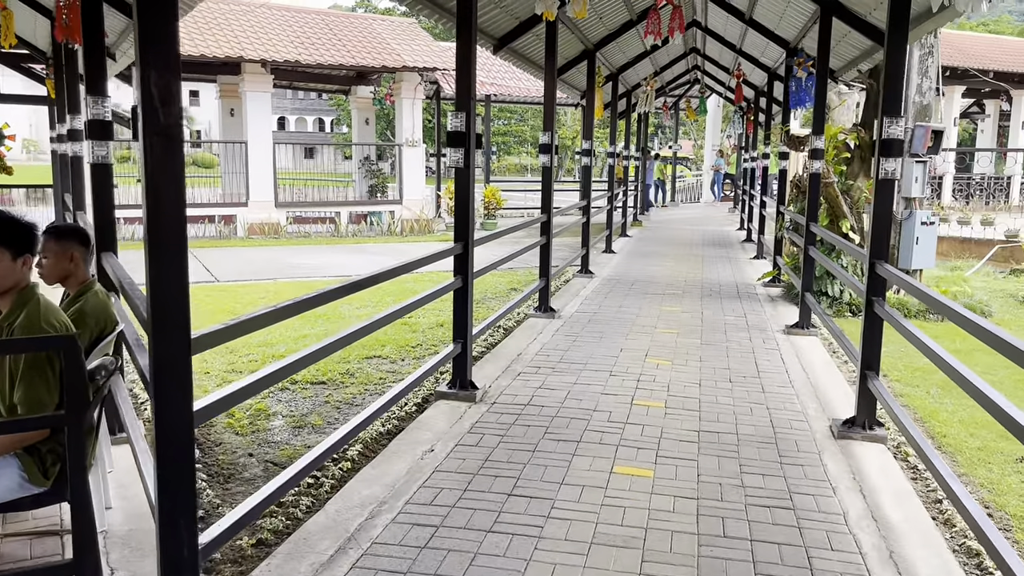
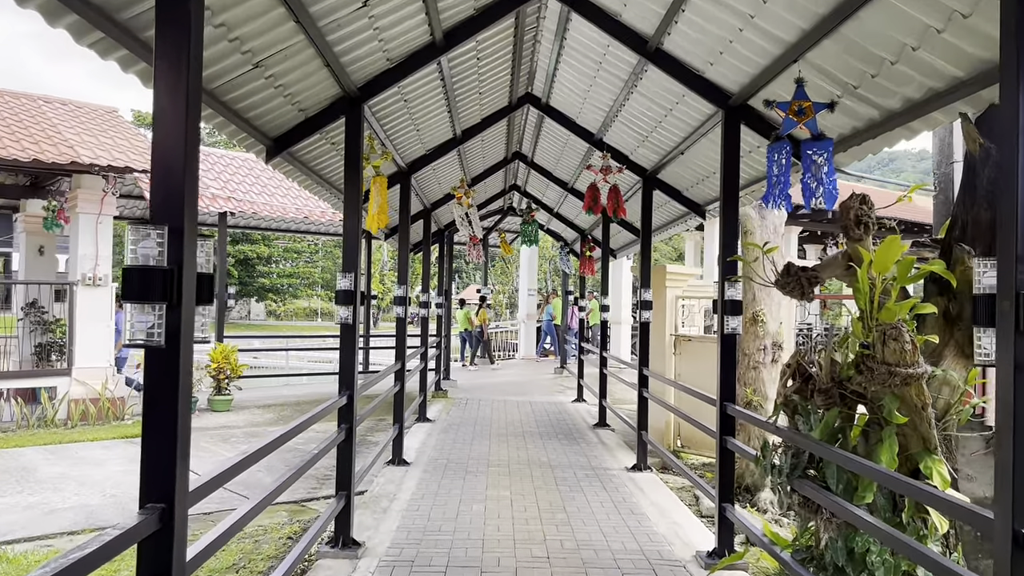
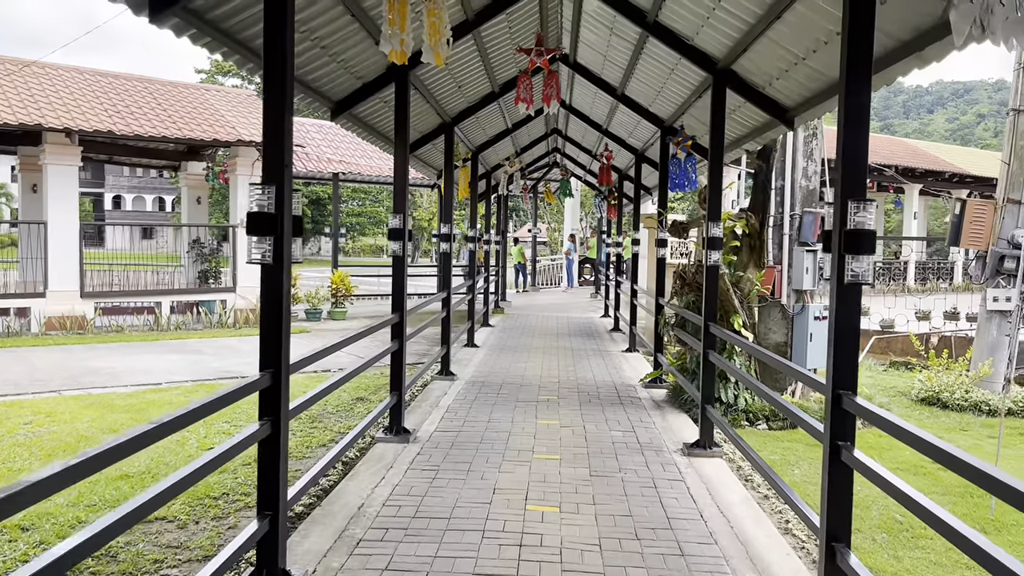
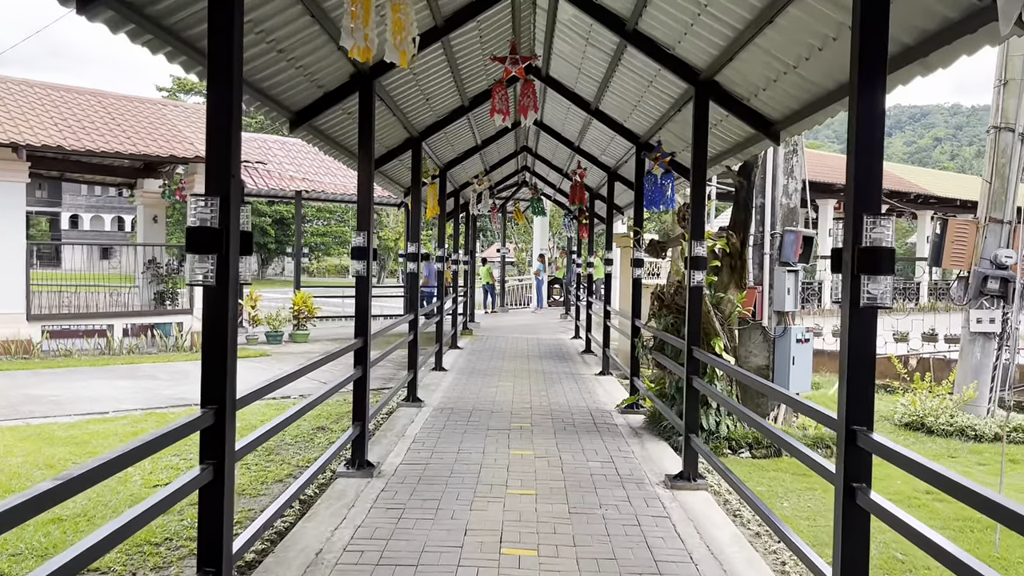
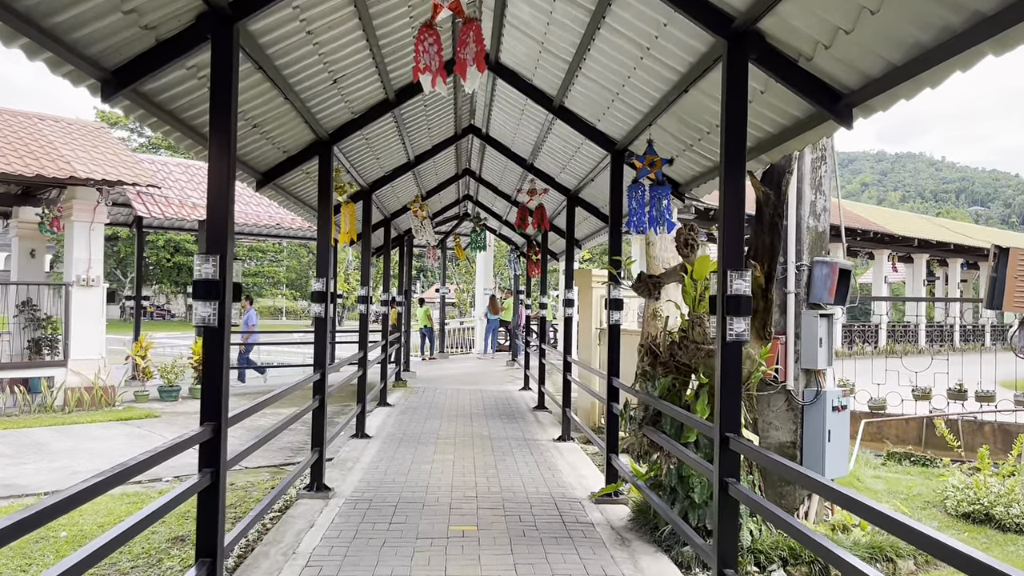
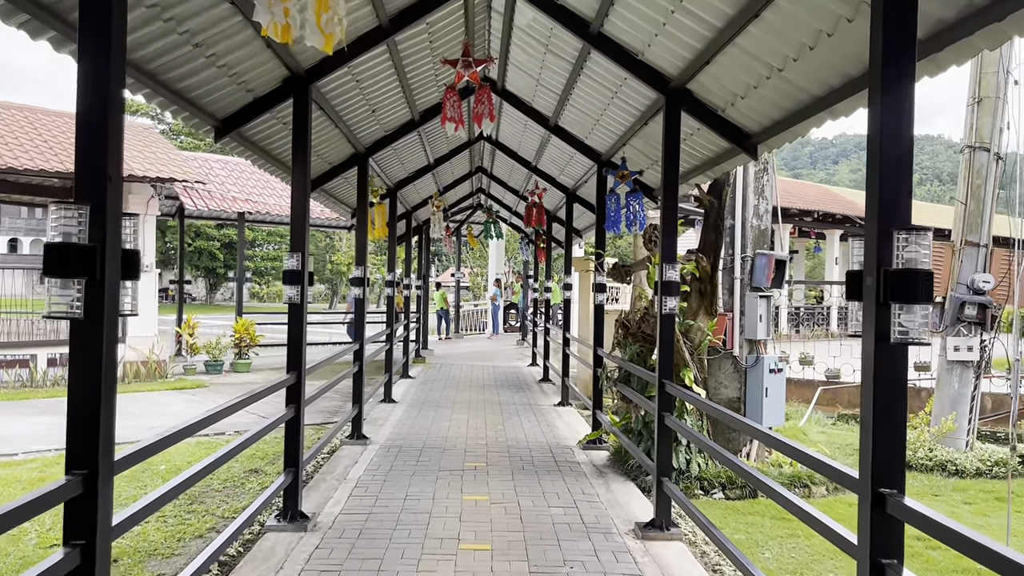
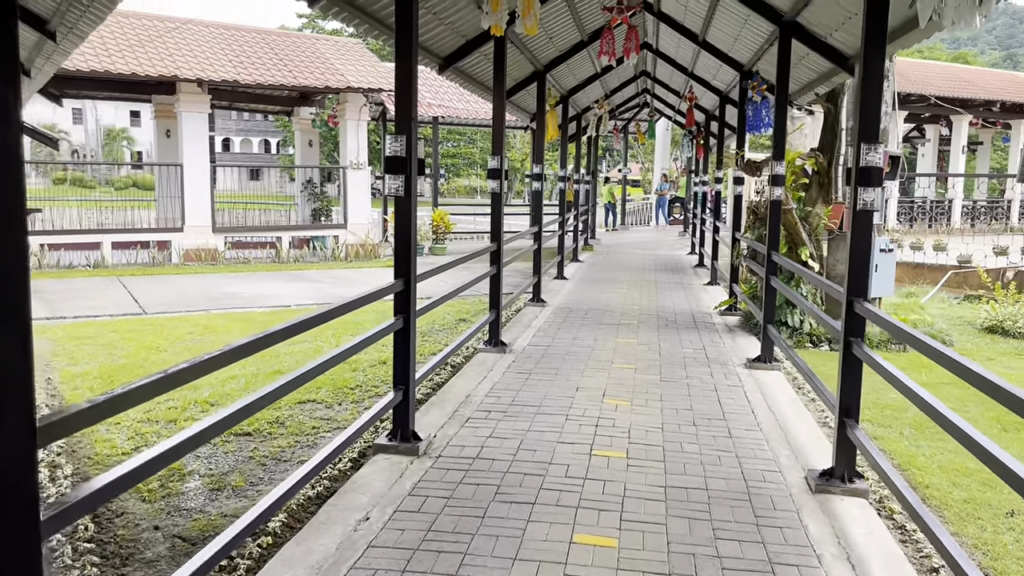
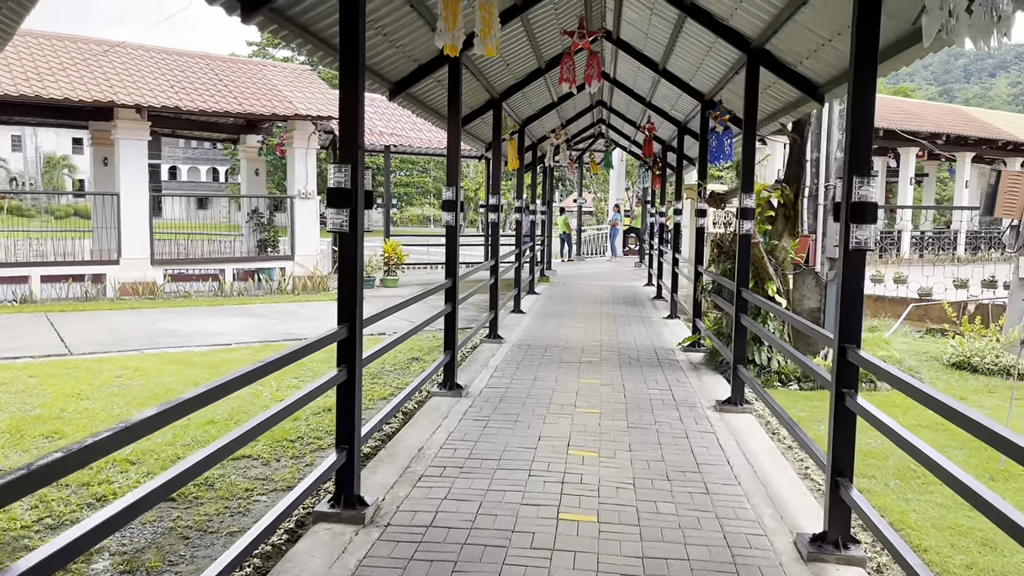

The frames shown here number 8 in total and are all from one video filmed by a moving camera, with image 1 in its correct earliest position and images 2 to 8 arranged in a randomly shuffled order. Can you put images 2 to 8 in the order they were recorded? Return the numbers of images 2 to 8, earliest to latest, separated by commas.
7, 8, 3, 4, 6, 5, 2
